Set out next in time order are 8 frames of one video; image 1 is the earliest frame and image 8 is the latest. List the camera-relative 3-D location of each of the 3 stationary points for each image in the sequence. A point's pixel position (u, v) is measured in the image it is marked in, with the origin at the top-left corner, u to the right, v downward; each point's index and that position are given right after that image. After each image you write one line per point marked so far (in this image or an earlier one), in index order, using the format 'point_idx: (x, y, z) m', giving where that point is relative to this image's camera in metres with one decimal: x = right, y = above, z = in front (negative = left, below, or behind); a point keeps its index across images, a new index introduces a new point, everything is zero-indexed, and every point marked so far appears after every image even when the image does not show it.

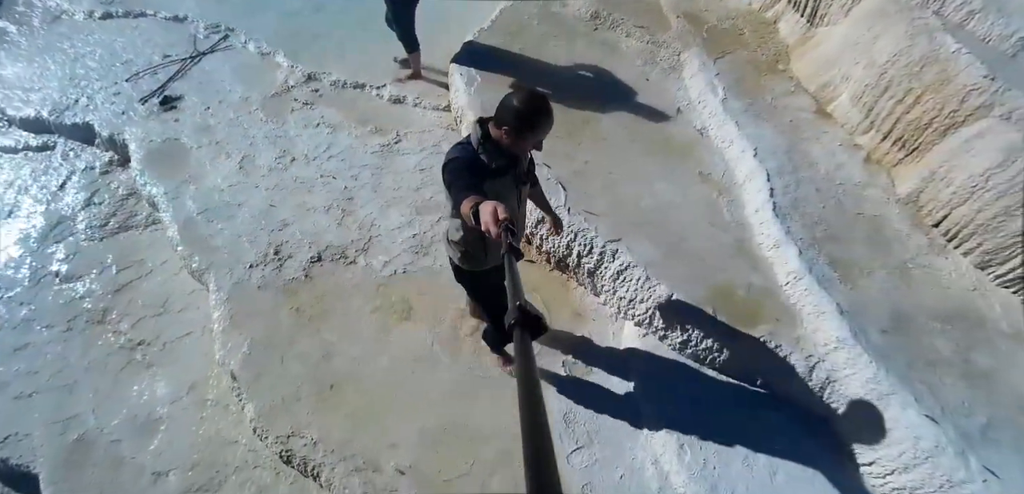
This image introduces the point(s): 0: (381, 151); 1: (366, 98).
0: (-0.9, +0.7, +3.1) m
1: (-1.0, +1.1, +3.4) m
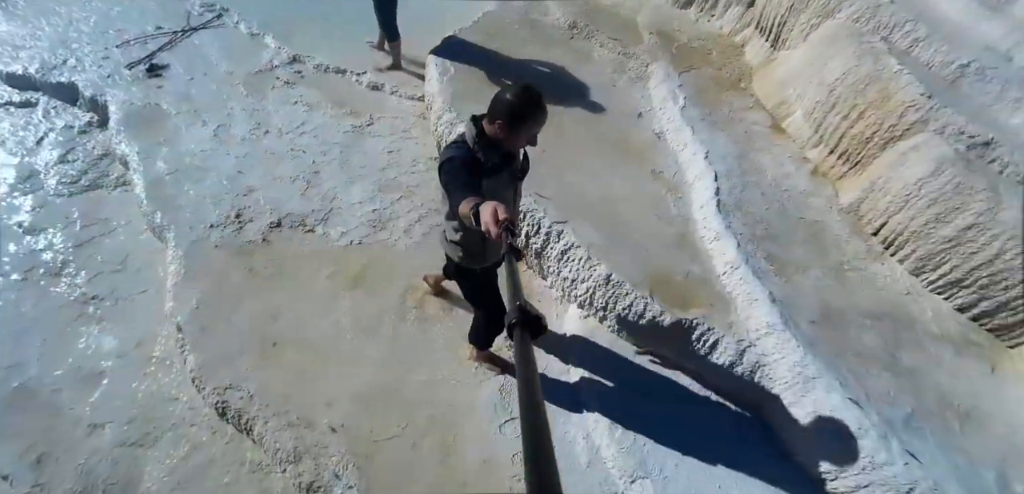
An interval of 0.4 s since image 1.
0: (-1.1, +0.8, +3.3) m
1: (-1.2, +1.2, +3.5) m
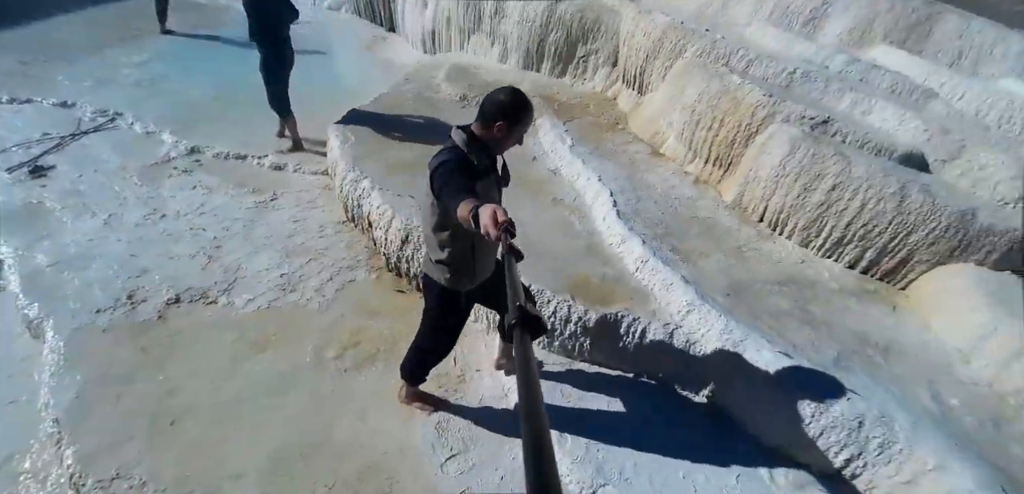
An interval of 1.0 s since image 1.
0: (-1.7, +0.3, +3.2) m
1: (-1.9, +0.6, +3.5) m
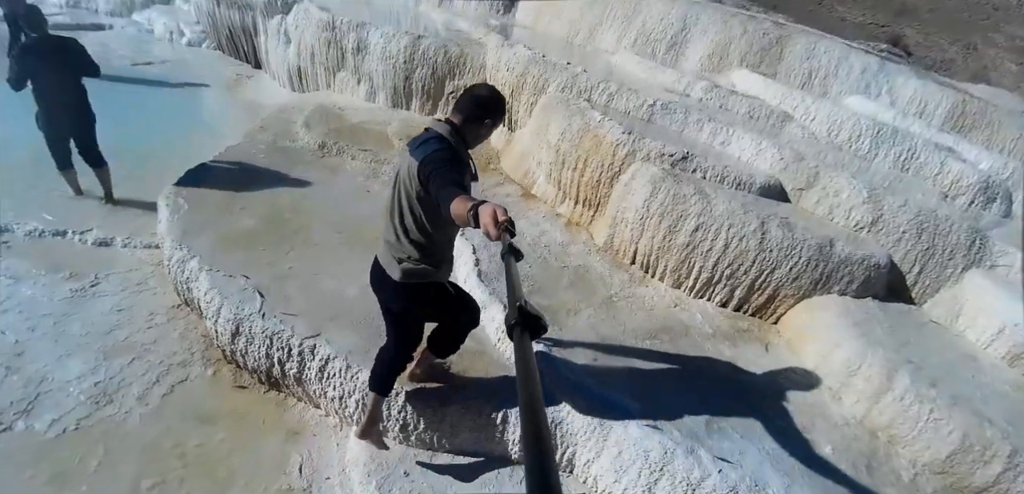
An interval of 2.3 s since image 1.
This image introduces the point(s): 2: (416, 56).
0: (-2.4, -0.3, +2.7) m
1: (-2.7, 0.0, +3.0) m
2: (-0.7, +1.6, +4.2) m
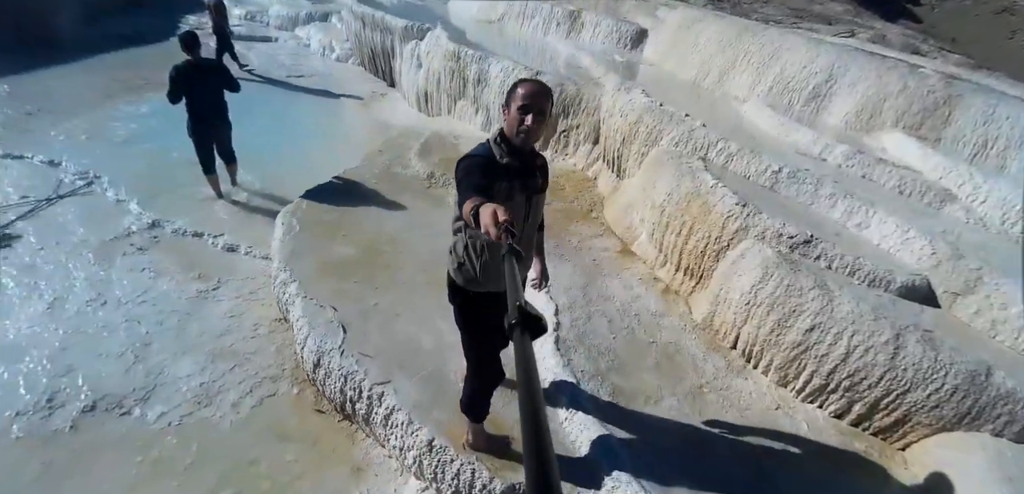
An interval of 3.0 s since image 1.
0: (-2.0, -0.3, +3.1) m
1: (-2.1, 0.0, +3.4) m
2: (+0.2, +1.3, +4.2) m
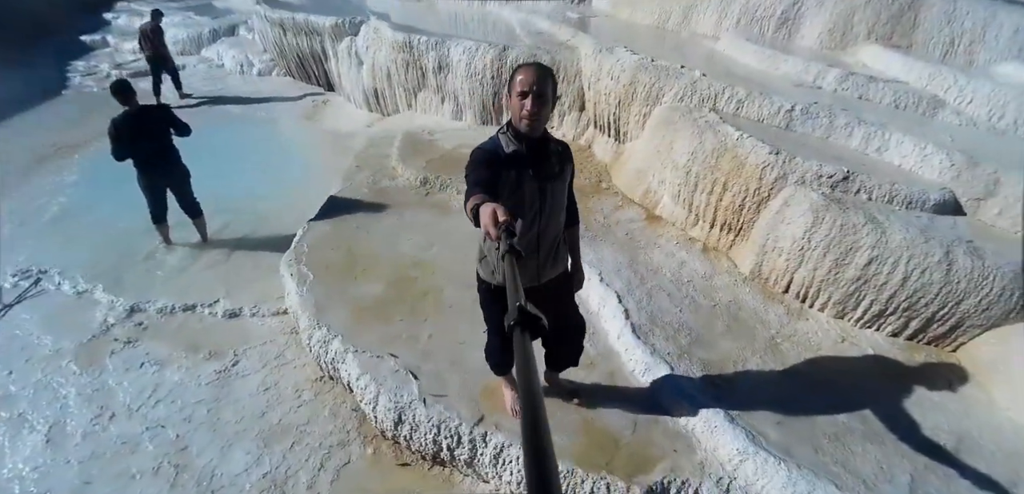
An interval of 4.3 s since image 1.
0: (-1.6, -0.7, +2.7) m
1: (-1.9, -0.4, +3.0) m
2: (-0.1, +1.4, +3.9) m
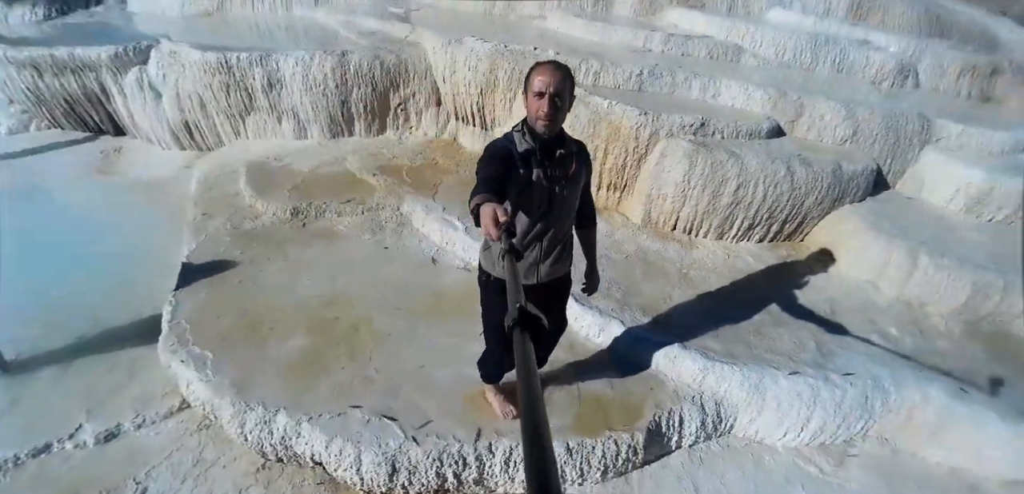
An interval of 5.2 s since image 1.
0: (-1.7, -1.2, +2.2) m
1: (-2.1, -1.0, +2.3) m
2: (-1.2, +1.3, +3.7) m
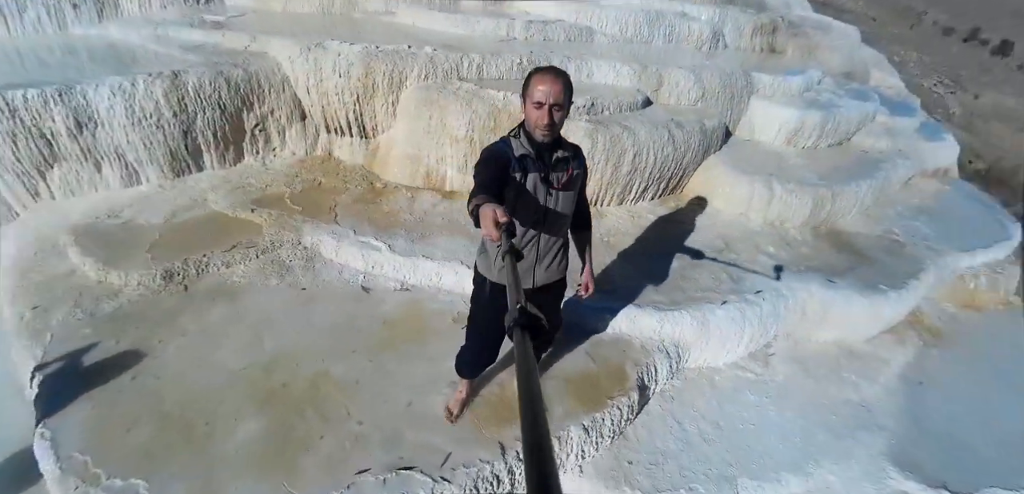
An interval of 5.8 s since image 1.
0: (-1.4, -1.6, +1.7) m
1: (-1.9, -1.5, +1.6) m
2: (-2.0, +0.9, +3.0) m
